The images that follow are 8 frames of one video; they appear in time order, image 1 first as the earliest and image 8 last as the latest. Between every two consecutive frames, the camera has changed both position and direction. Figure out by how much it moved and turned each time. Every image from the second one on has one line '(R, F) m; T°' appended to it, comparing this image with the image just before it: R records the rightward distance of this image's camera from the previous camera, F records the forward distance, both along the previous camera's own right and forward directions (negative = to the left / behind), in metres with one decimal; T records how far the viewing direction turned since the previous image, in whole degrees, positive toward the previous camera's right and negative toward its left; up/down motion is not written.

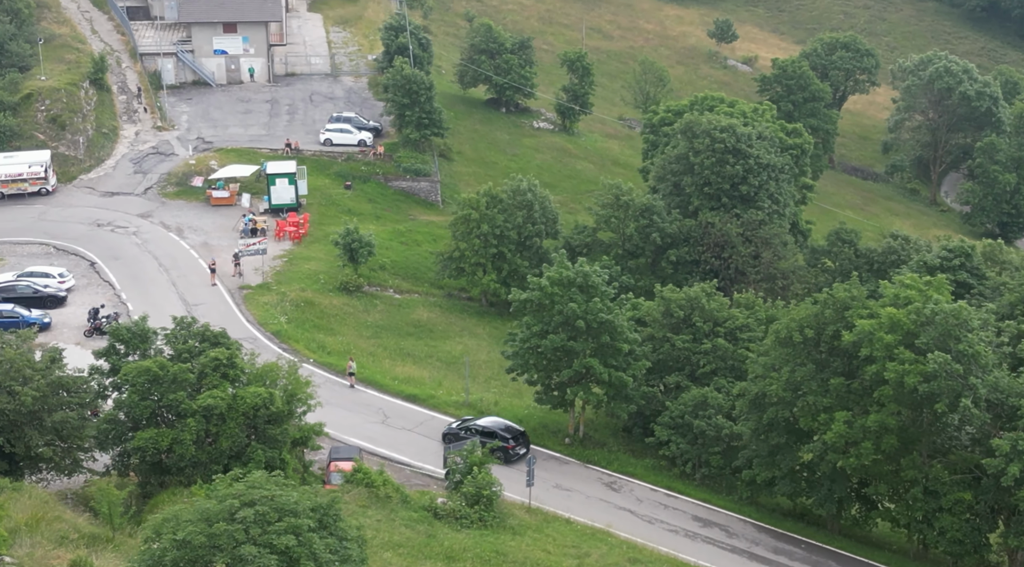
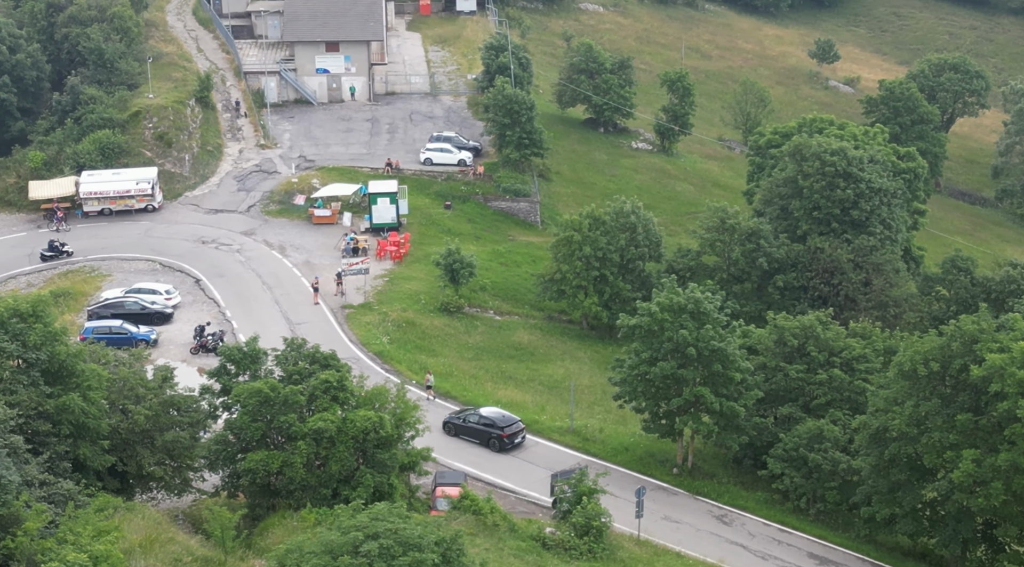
(-0.8, +0.7) m; -4°
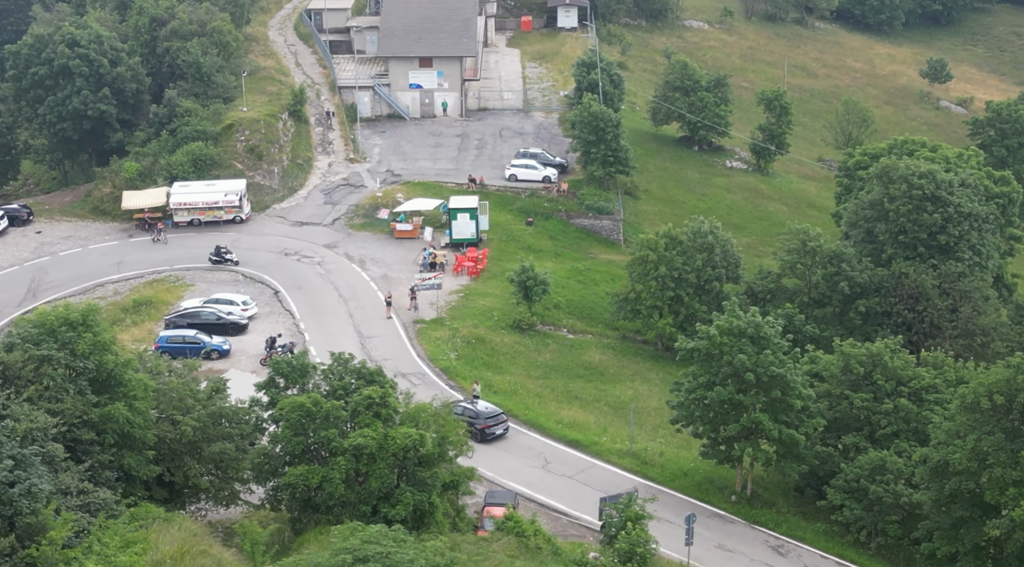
(+1.7, +0.3) m; -5°
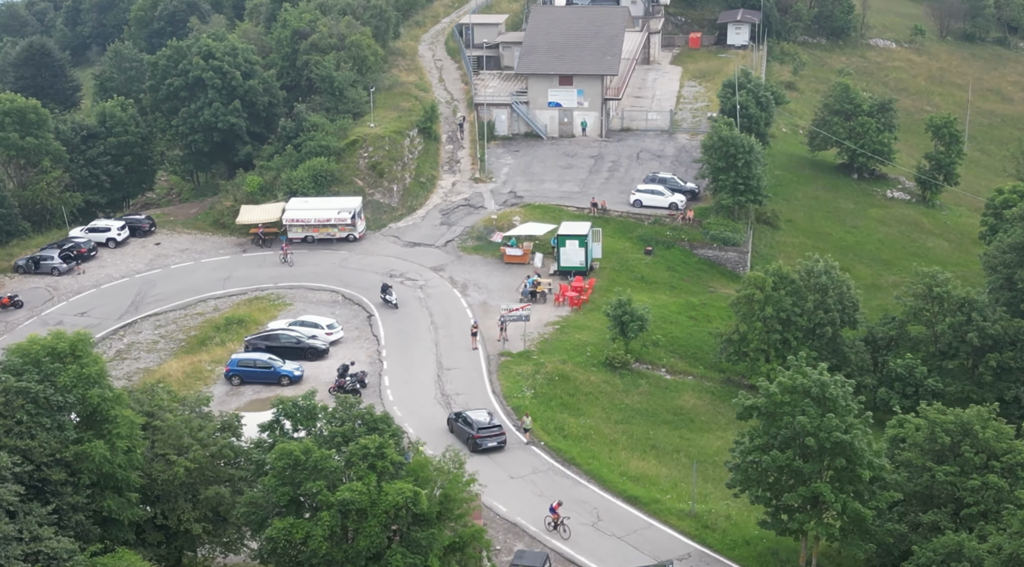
(+4.6, +2.9) m; -9°
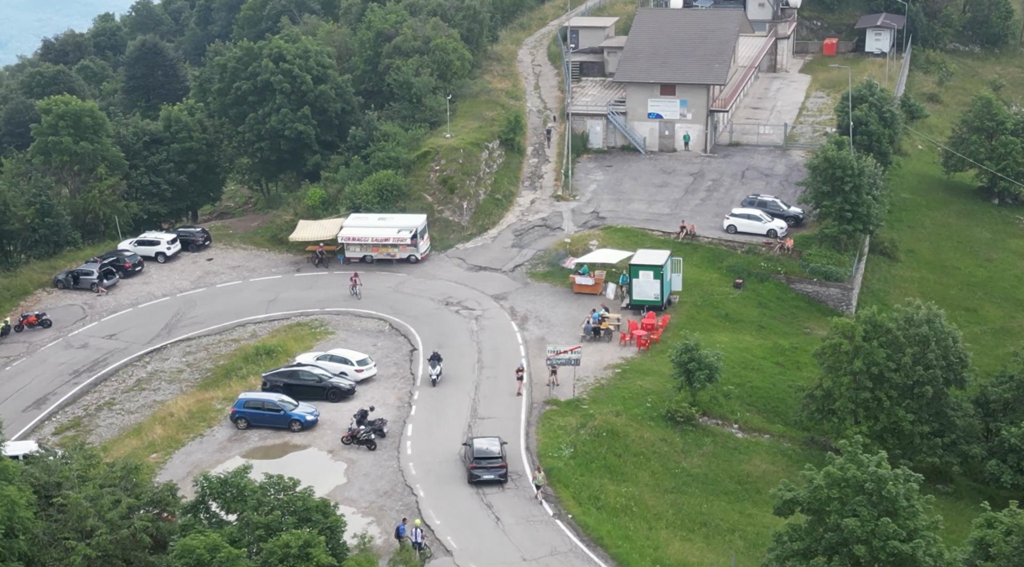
(+3.8, +6.1) m; -7°
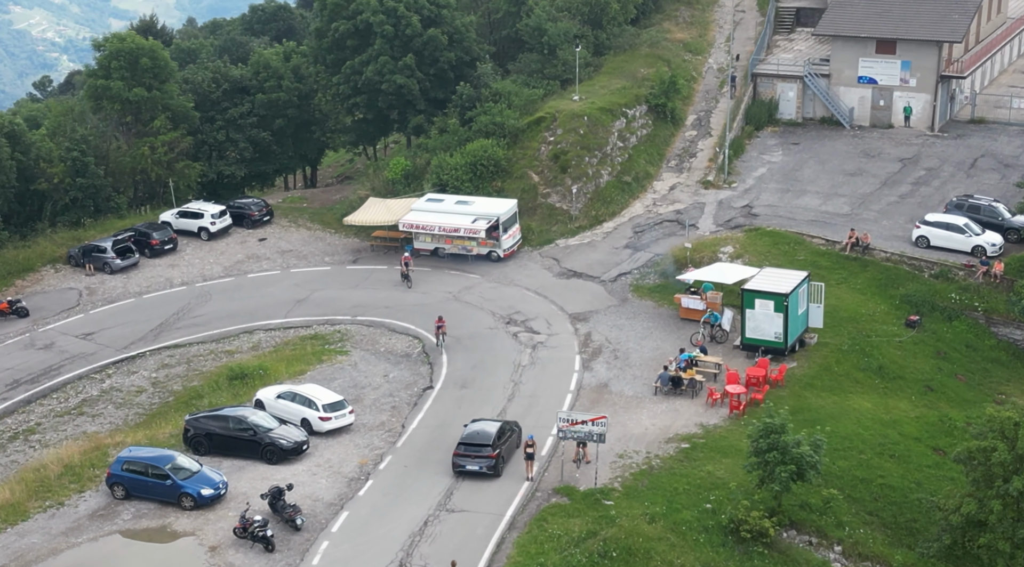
(+8.2, +14.3) m; -14°
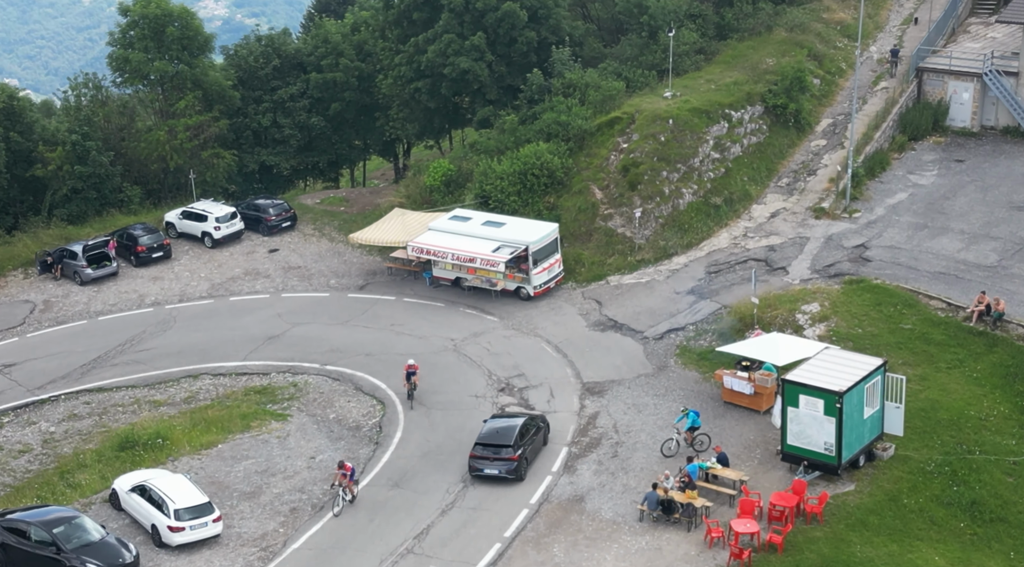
(+7.6, +10.2) m; -12°
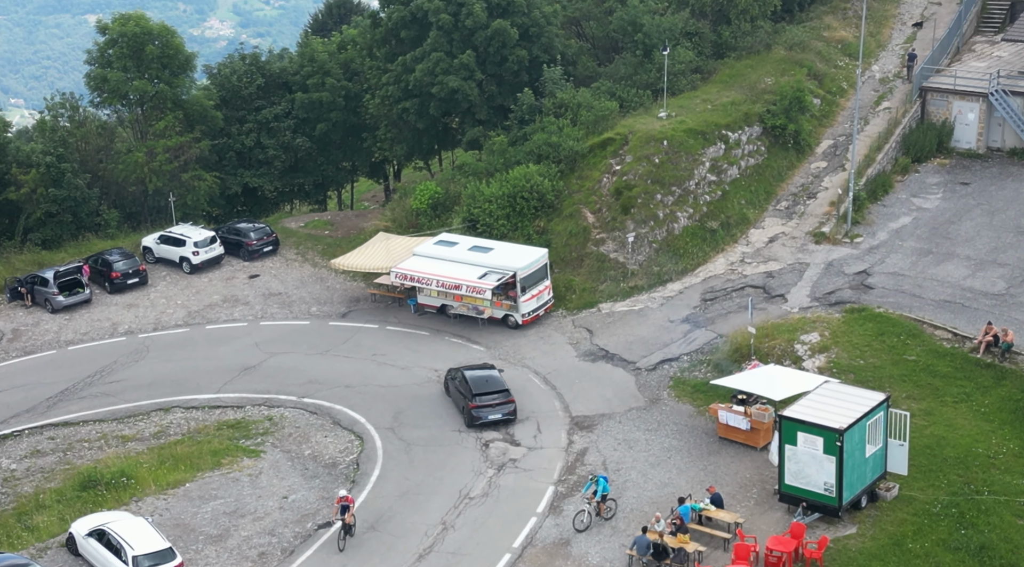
(+0.5, +1.6) m; 0°
